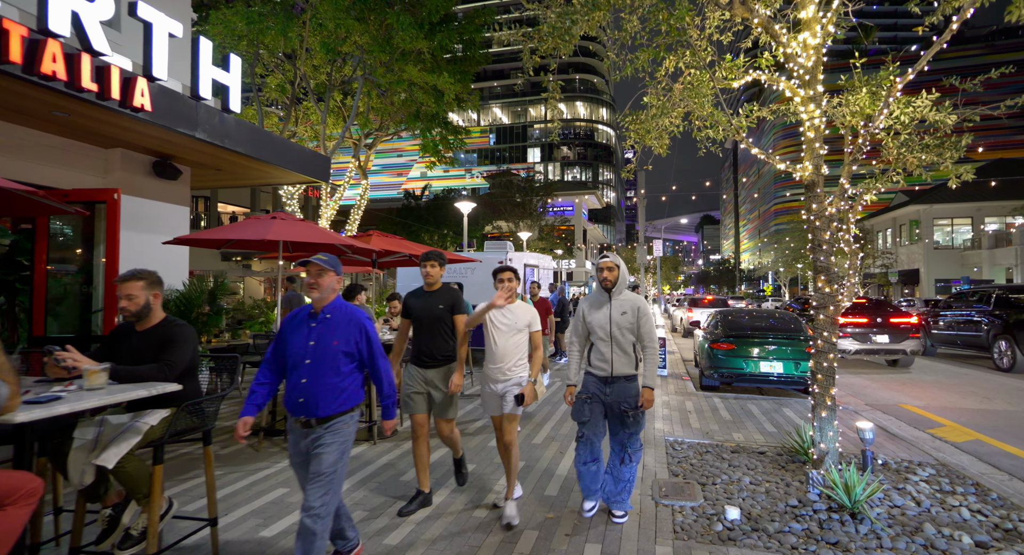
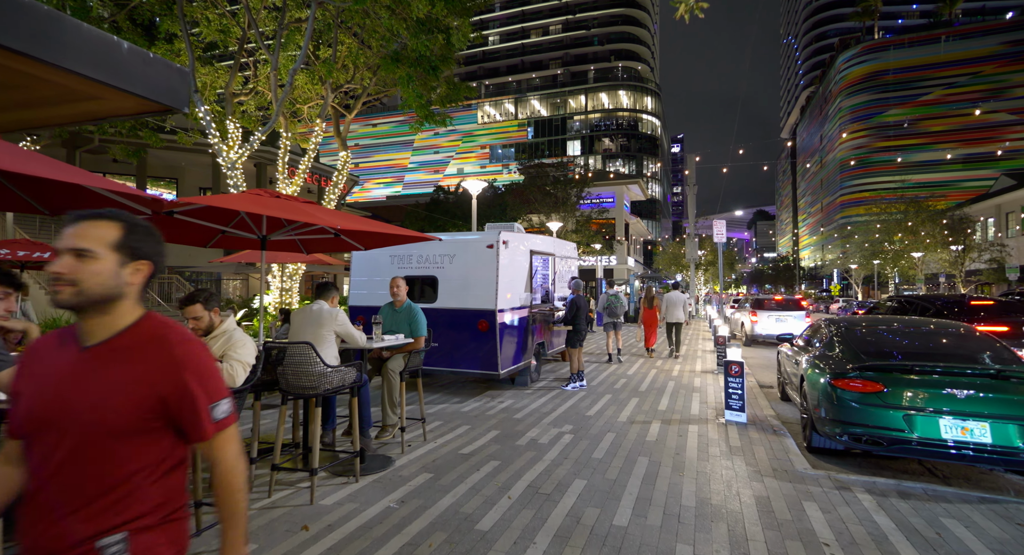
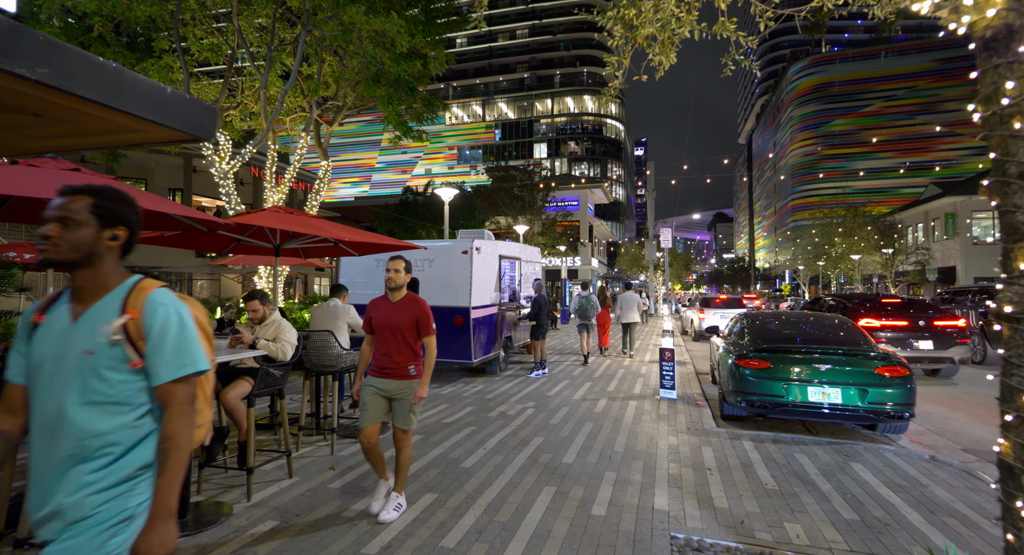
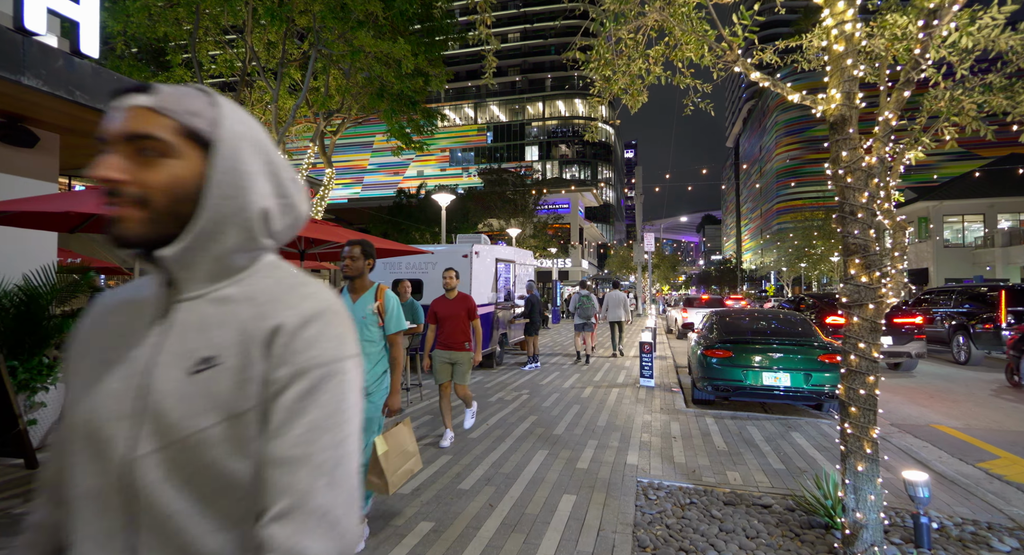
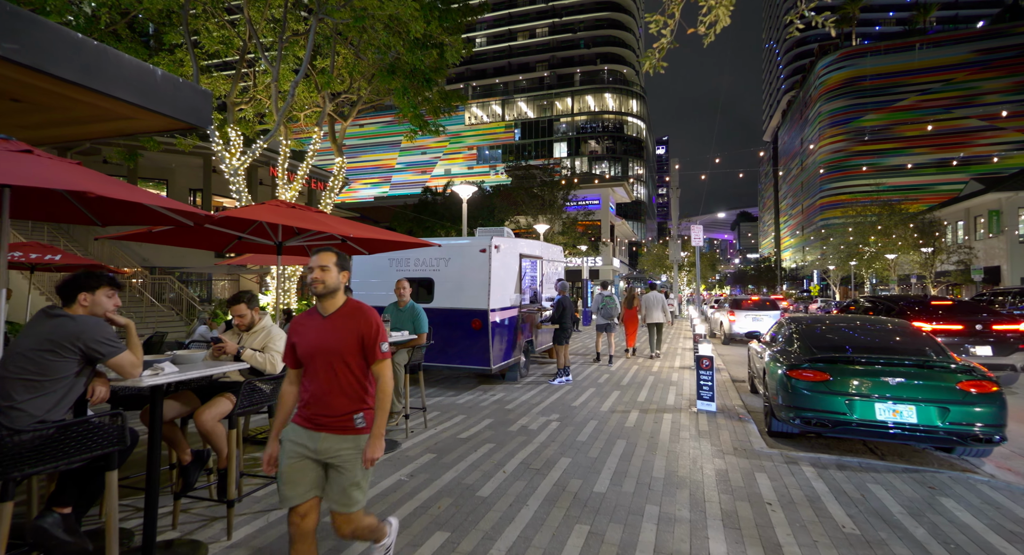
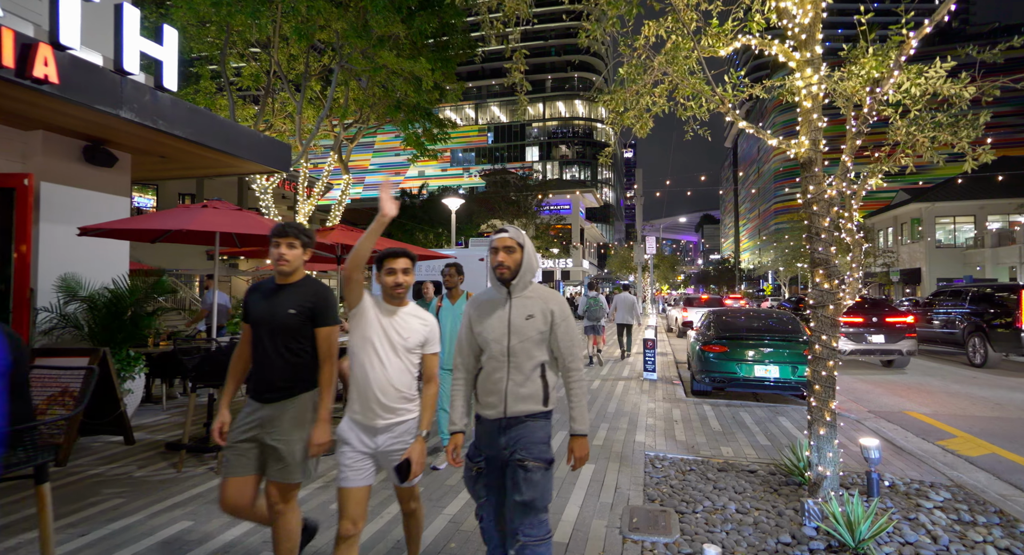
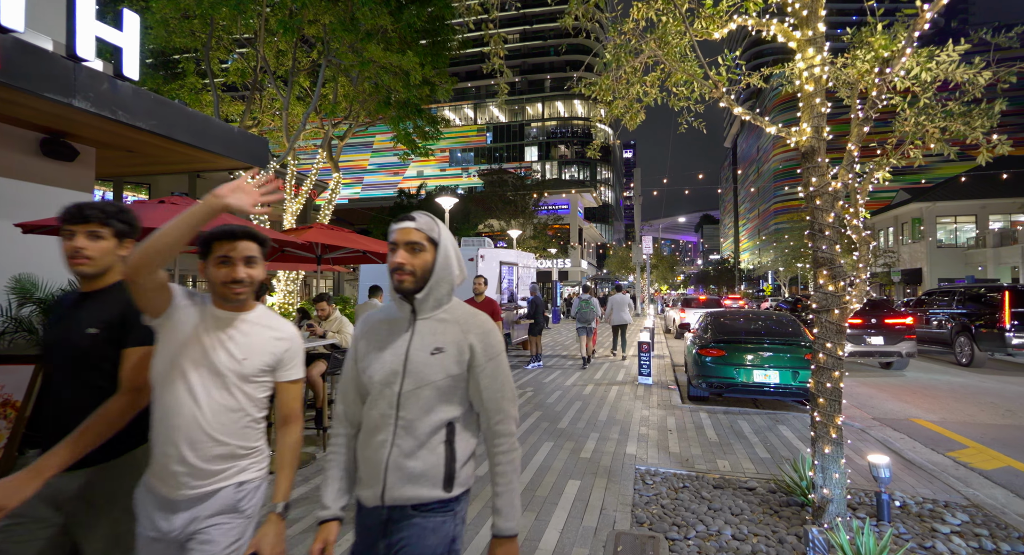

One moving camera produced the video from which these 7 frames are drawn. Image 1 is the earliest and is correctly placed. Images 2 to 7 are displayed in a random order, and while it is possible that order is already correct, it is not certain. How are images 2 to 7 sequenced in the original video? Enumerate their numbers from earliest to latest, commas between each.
6, 7, 4, 3, 5, 2
